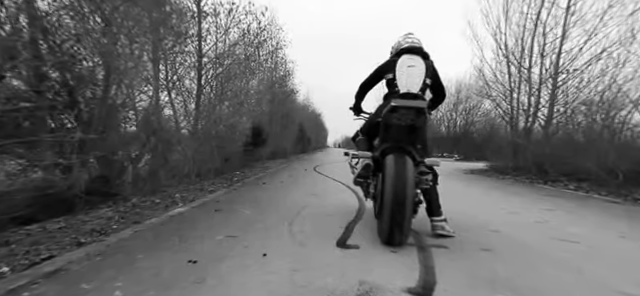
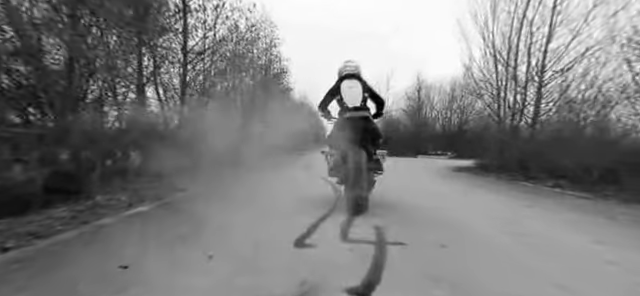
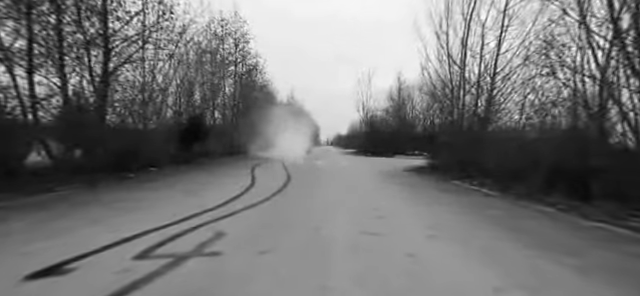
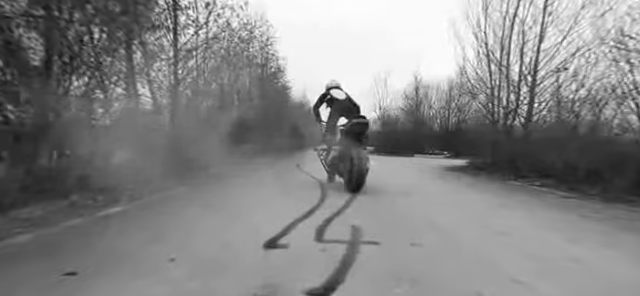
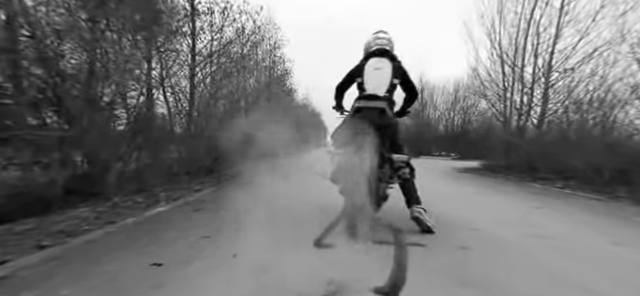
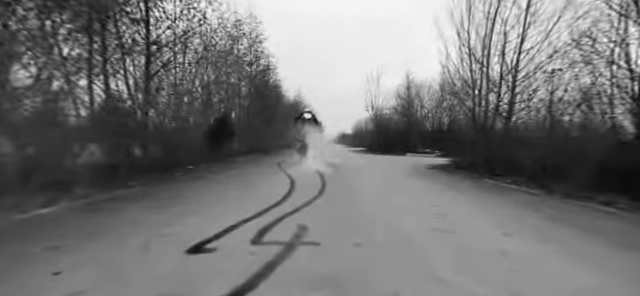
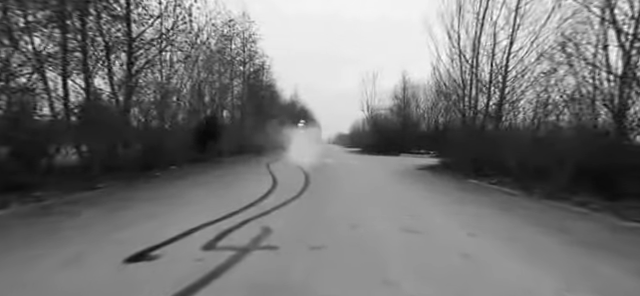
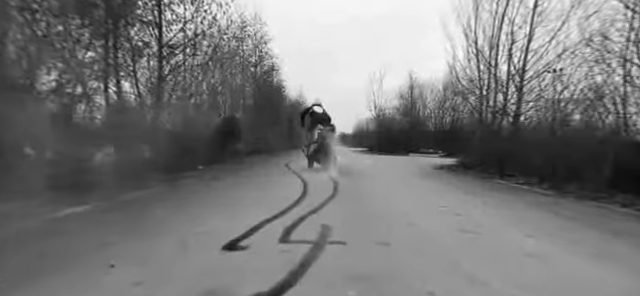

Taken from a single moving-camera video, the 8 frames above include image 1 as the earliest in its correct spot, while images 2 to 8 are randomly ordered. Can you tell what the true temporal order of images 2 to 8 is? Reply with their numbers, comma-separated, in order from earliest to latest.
5, 2, 4, 8, 6, 7, 3
